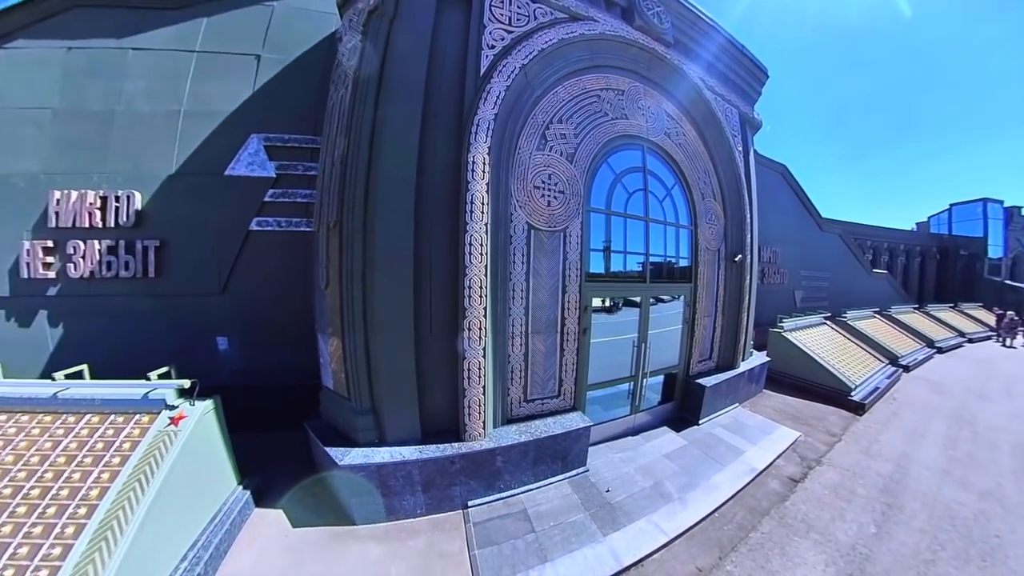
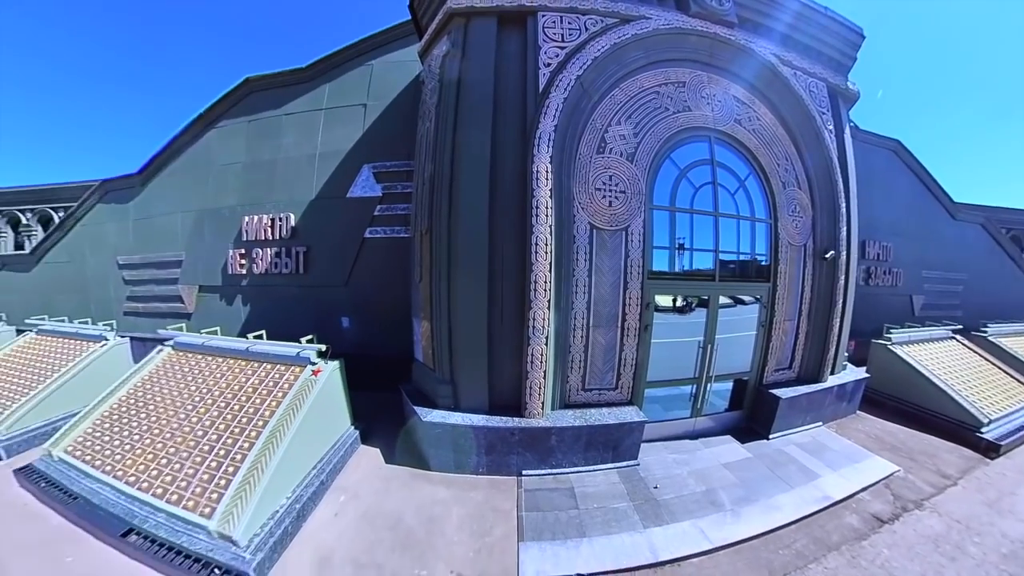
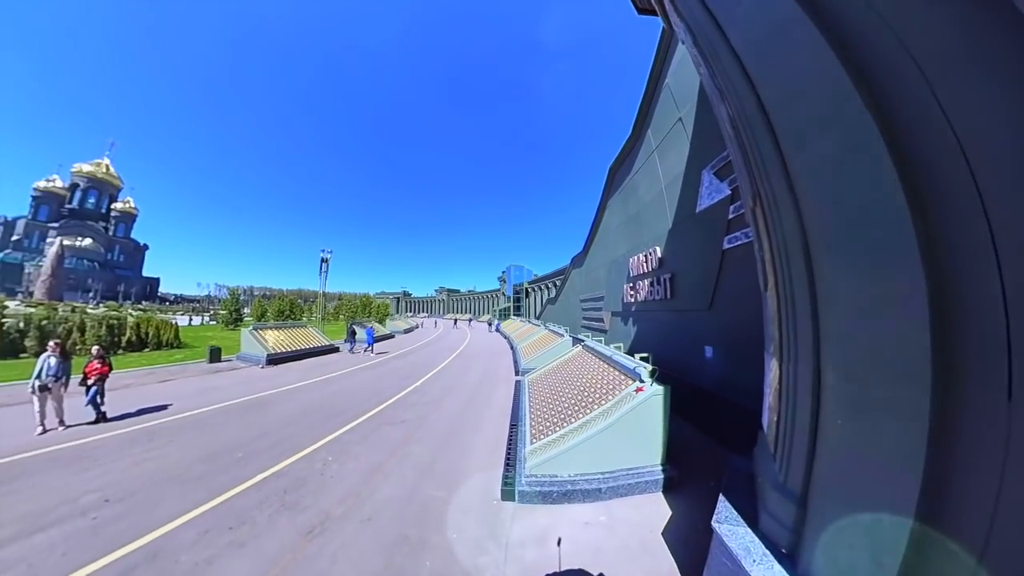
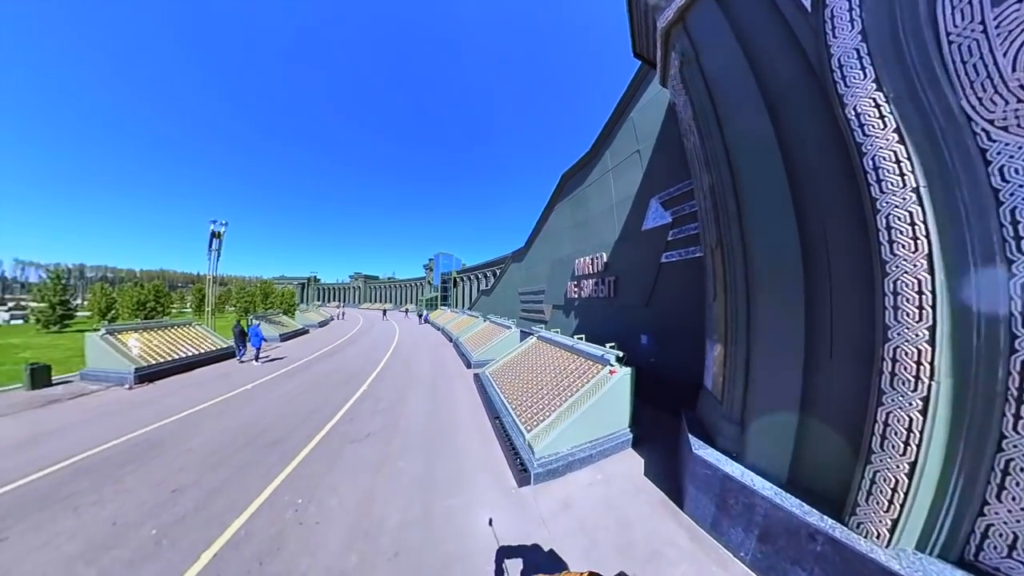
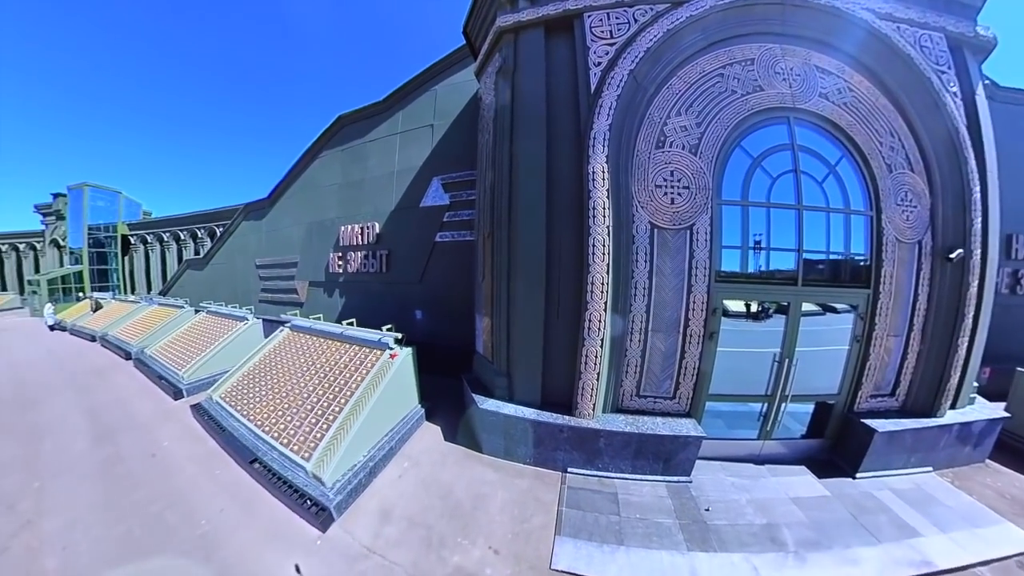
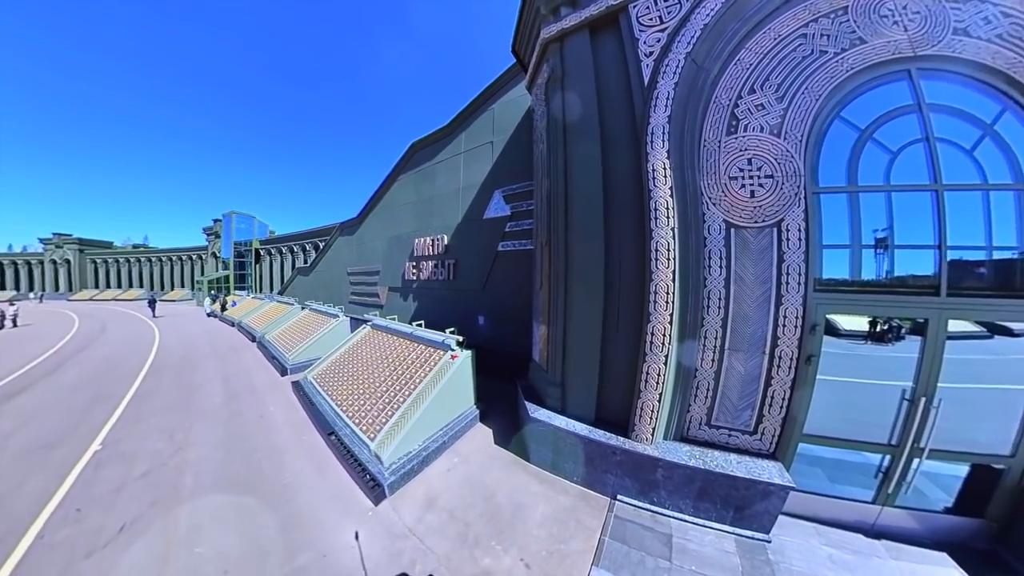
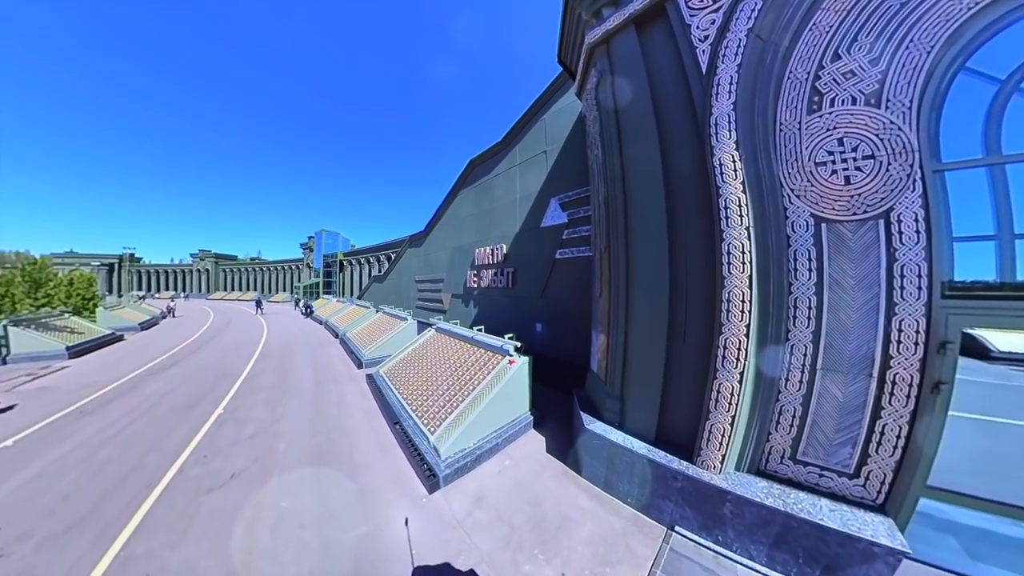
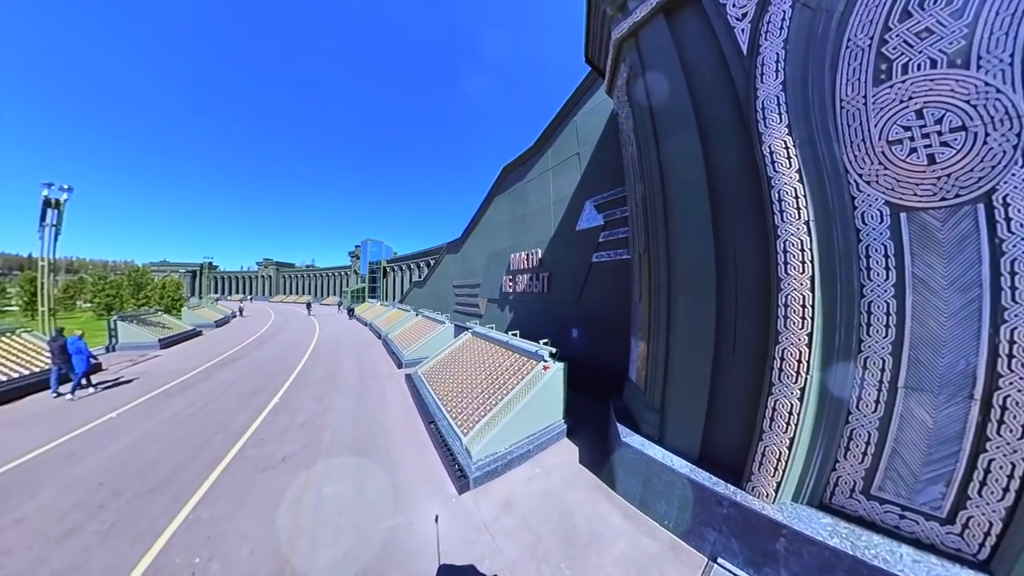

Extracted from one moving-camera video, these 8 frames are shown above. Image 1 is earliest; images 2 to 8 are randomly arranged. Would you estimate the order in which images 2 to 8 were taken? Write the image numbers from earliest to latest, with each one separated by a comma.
2, 5, 6, 7, 8, 4, 3
